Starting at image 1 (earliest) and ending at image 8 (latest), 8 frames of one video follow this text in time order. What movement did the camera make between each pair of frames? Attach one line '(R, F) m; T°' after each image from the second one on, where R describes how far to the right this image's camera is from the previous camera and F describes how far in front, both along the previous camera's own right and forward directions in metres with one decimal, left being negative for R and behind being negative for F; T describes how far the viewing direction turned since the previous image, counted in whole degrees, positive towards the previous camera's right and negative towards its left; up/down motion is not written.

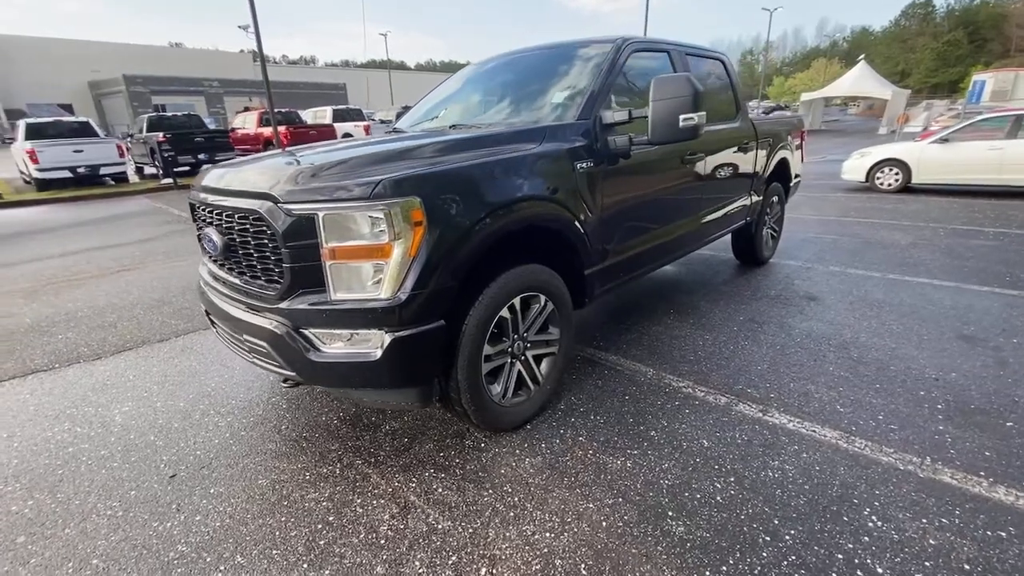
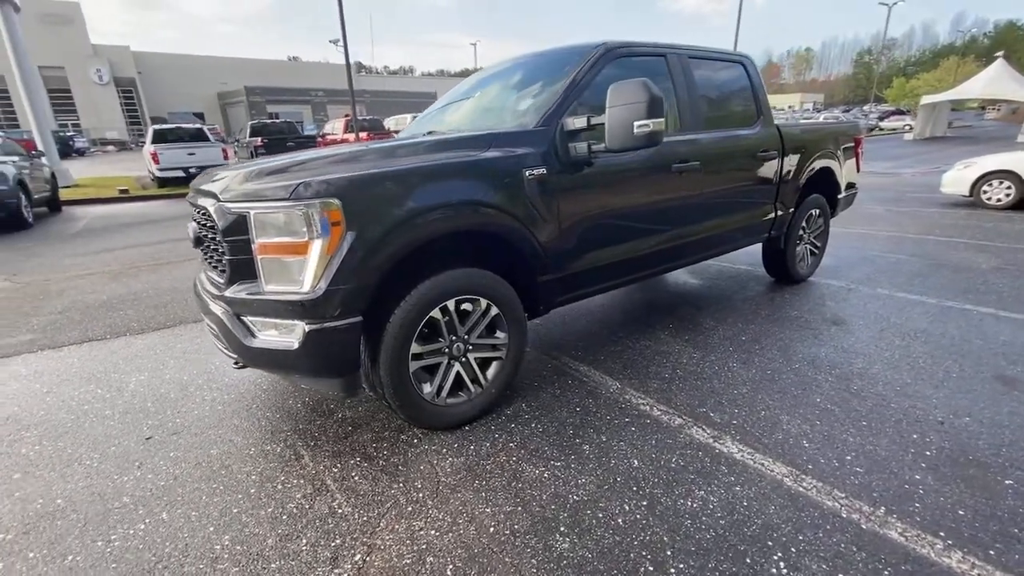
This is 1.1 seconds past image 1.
(+0.7, 0.0) m; -10°
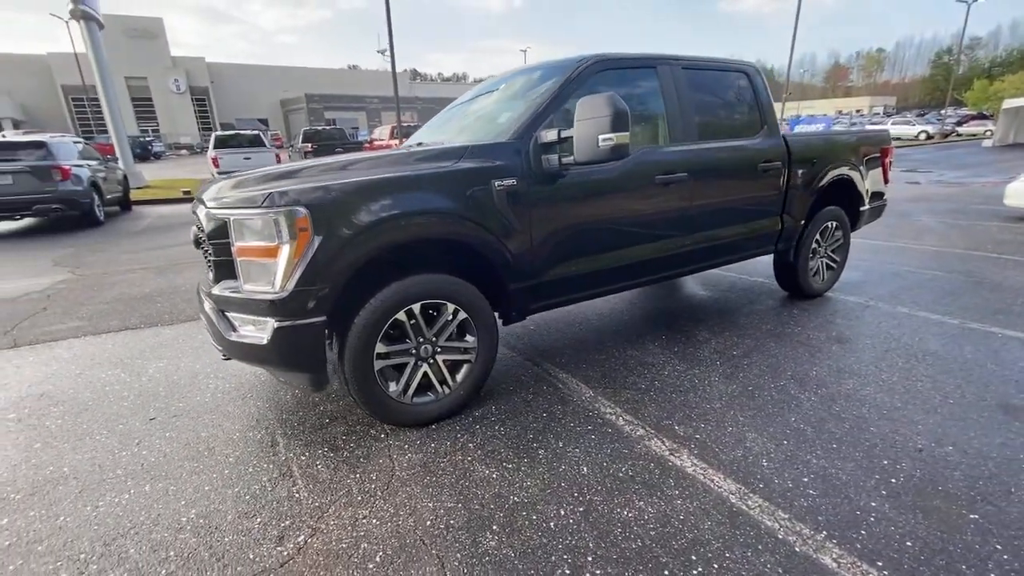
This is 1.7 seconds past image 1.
(+0.4, -0.1) m; -6°
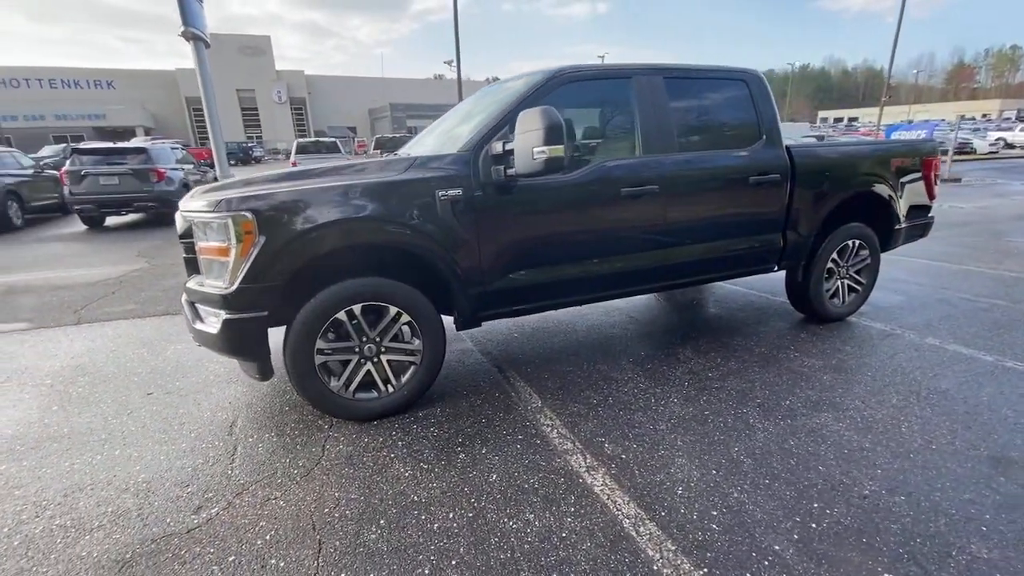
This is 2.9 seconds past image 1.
(+0.8, 0.0) m; -9°
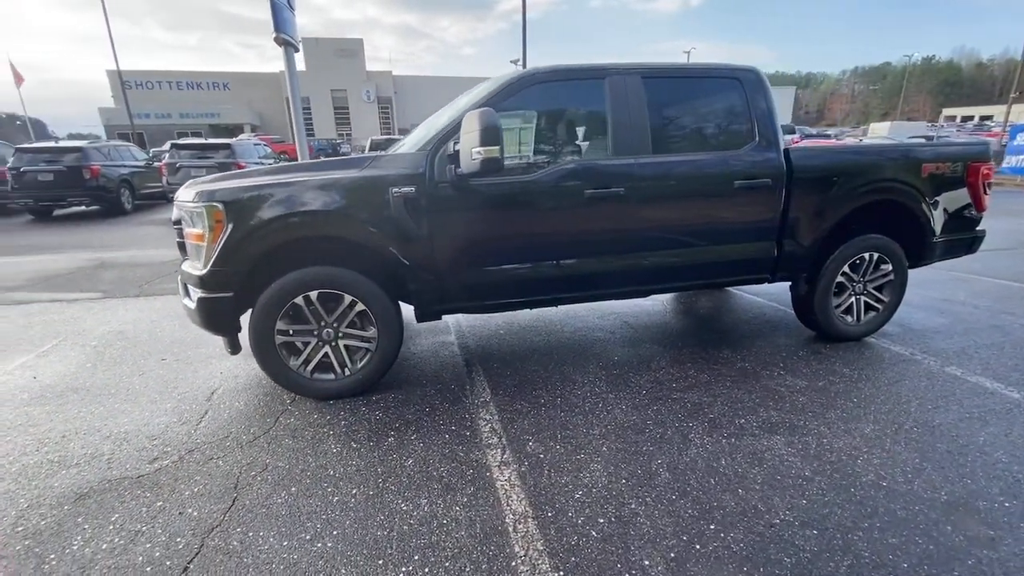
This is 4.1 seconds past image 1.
(+0.8, 0.0) m; -9°
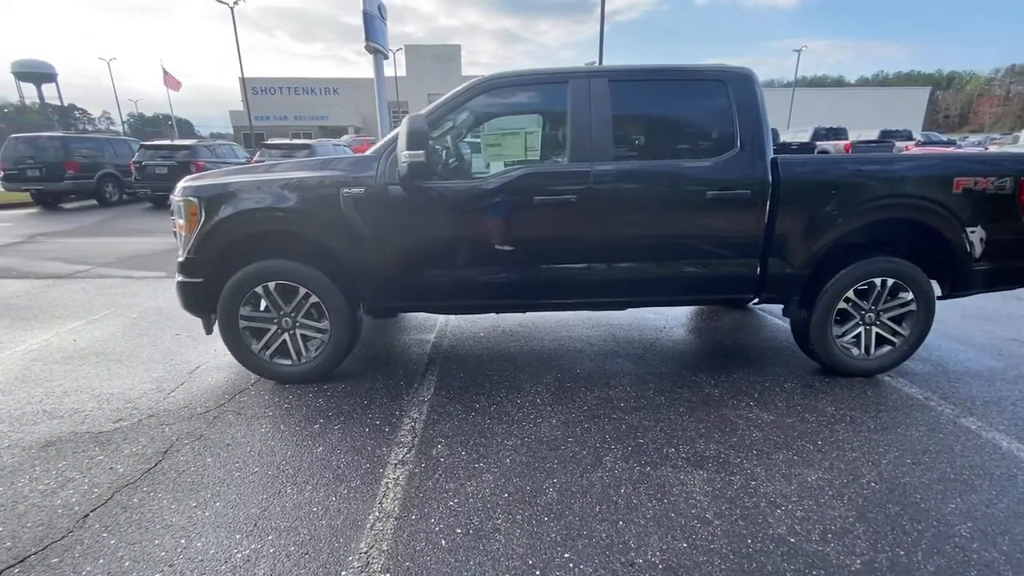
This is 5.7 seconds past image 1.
(+0.9, +0.1) m; -10°
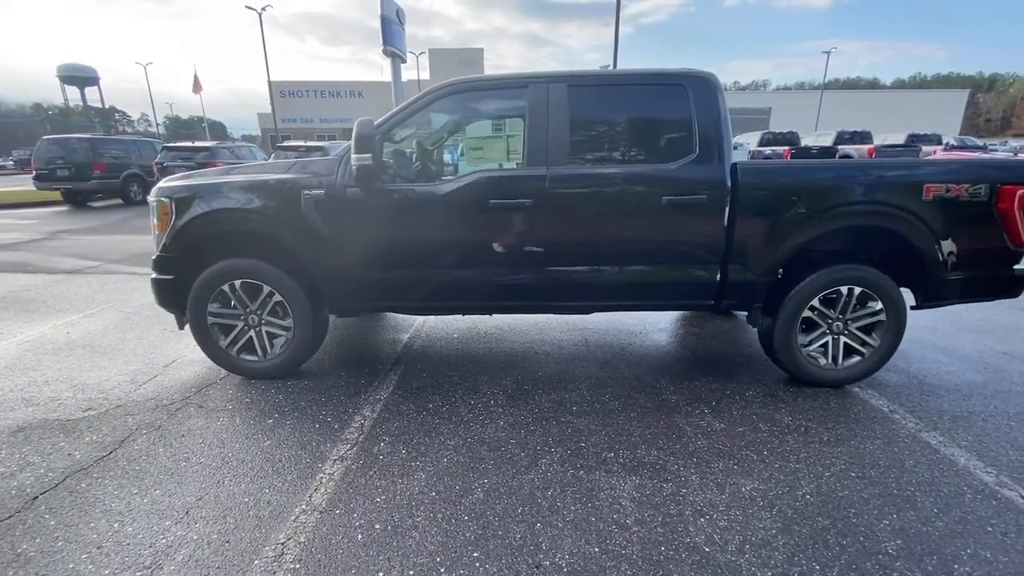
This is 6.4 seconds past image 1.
(+0.4, 0.0) m; -3°
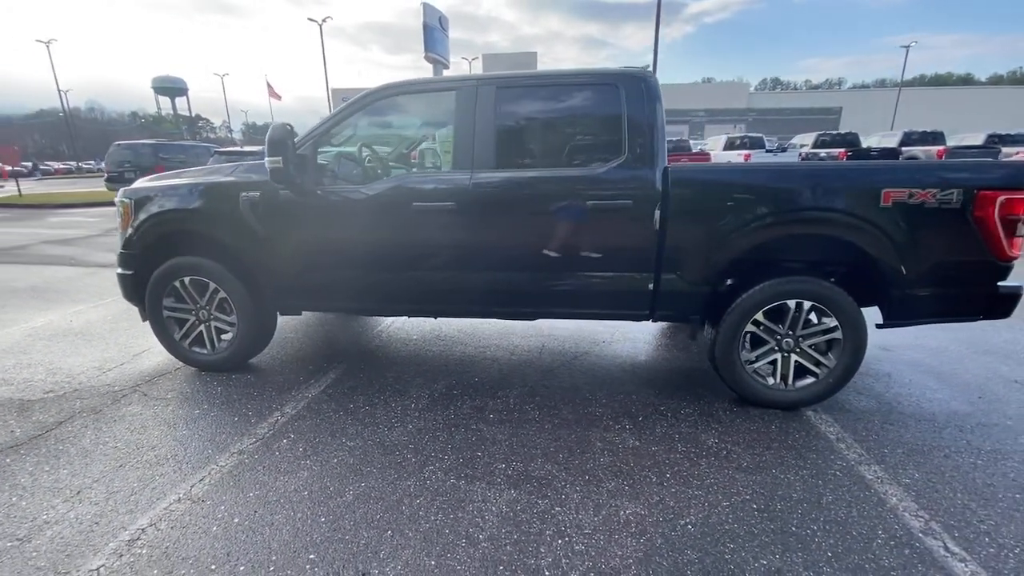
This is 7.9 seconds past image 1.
(+0.9, +0.1) m; -7°
